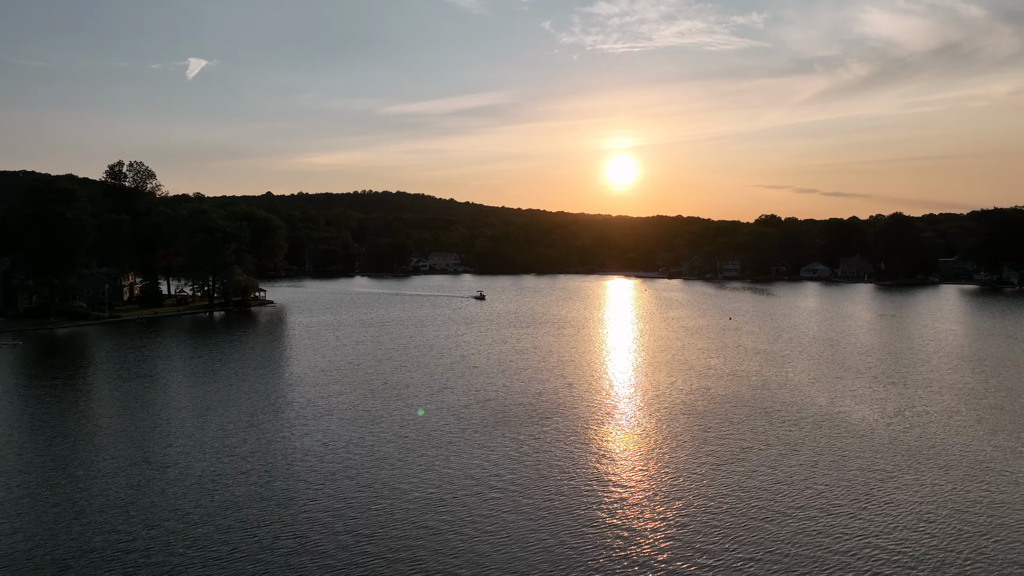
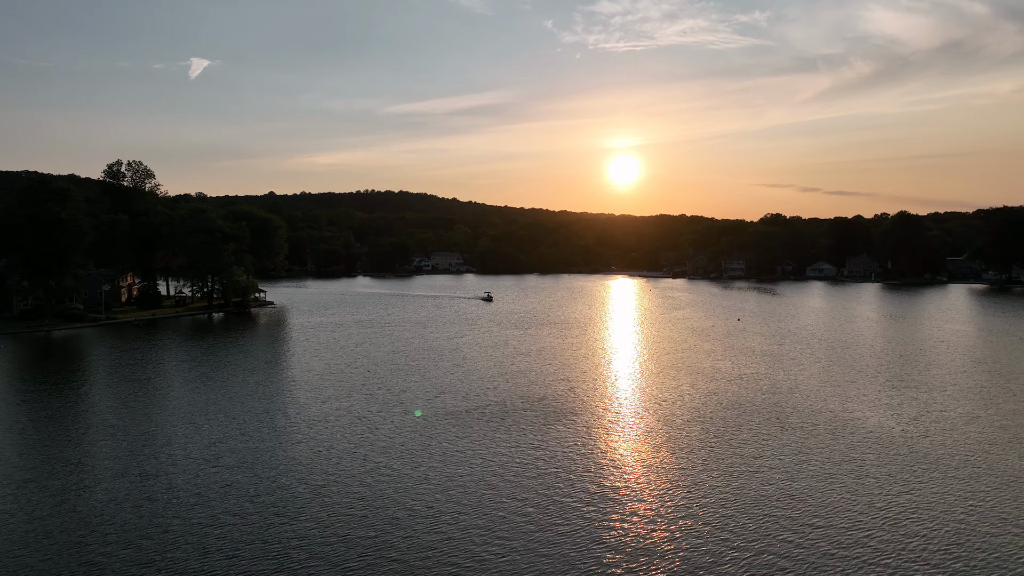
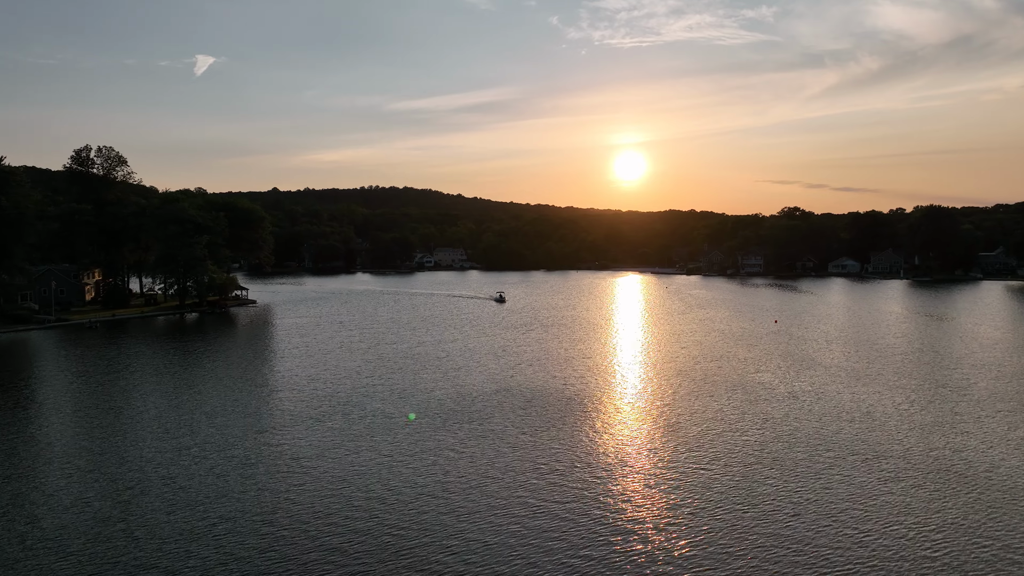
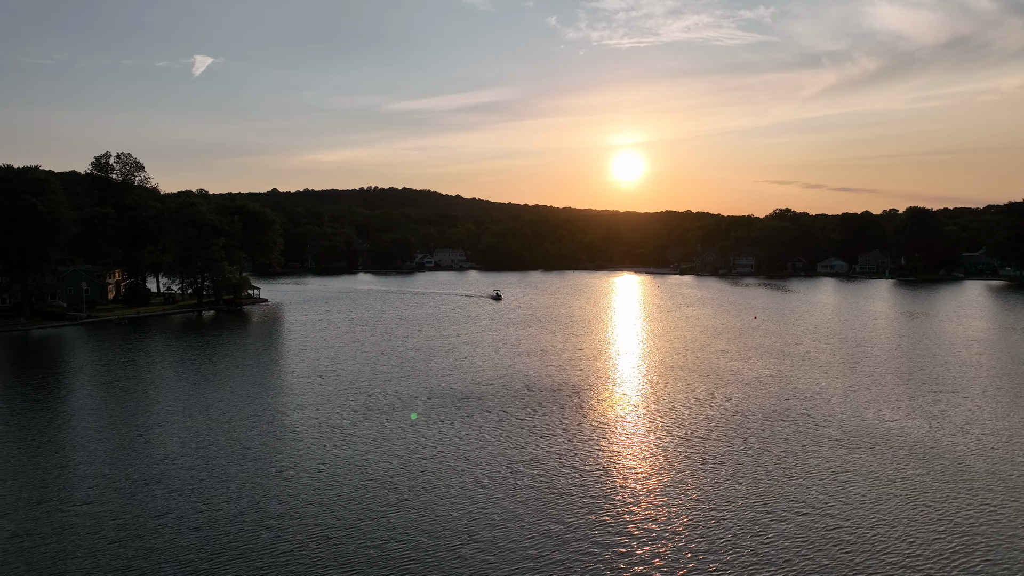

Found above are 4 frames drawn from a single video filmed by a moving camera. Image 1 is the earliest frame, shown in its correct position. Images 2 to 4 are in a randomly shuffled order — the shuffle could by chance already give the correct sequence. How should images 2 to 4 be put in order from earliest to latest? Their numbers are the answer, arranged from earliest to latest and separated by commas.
2, 4, 3
